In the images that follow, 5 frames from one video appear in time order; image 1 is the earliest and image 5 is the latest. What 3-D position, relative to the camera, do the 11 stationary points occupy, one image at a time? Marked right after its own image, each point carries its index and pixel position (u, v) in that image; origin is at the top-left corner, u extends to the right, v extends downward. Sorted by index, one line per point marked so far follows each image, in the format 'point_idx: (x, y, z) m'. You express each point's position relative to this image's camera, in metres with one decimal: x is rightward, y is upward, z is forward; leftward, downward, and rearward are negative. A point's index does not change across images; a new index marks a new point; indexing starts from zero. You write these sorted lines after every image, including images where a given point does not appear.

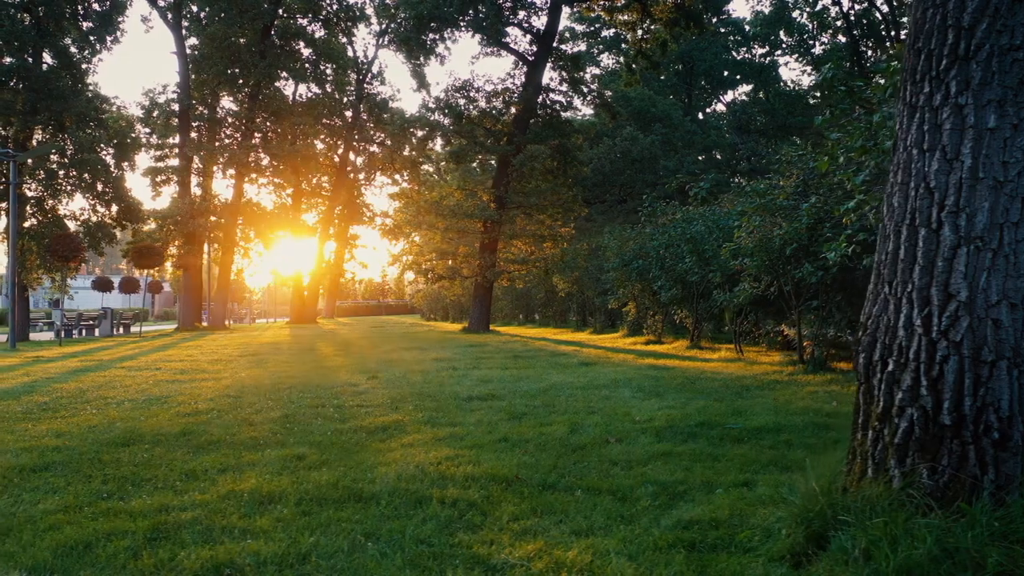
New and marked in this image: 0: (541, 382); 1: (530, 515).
0: (+0.4, -1.2, +9.1) m
1: (+0.1, -1.1, +3.4) m
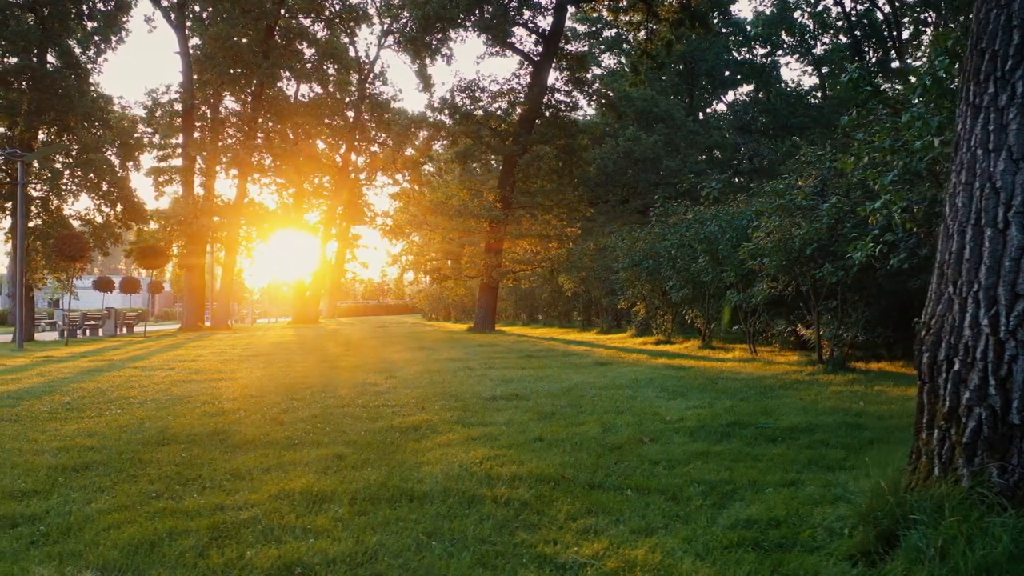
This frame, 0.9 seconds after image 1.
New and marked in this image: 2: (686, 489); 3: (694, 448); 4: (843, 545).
0: (+0.7, -1.2, +9.1) m
1: (+0.4, -1.1, +3.4) m
2: (+1.0, -1.1, +3.9) m
3: (+1.3, -1.2, +5.0) m
4: (+1.3, -1.0, +2.8) m
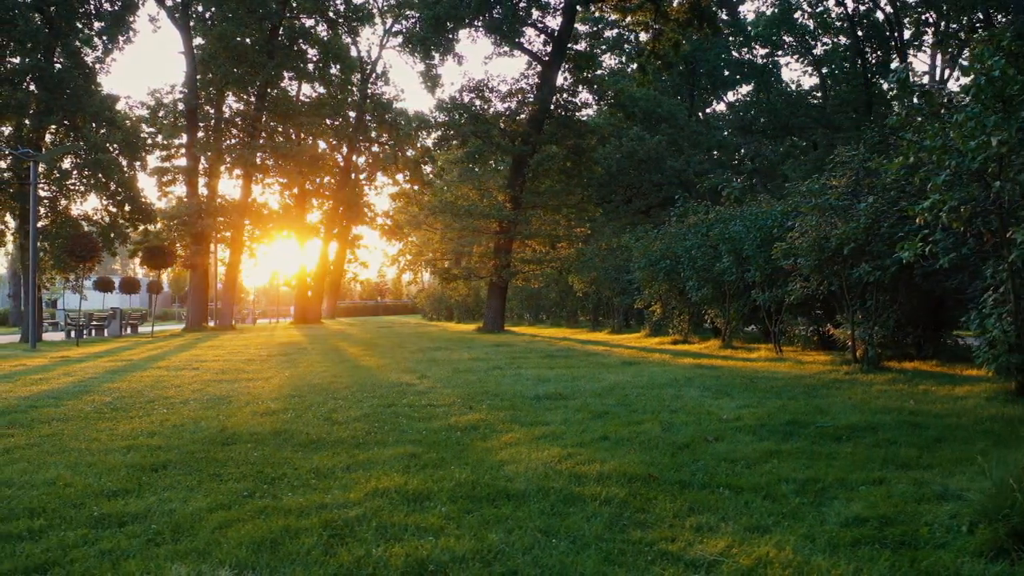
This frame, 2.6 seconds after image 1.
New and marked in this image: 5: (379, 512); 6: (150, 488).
0: (+1.1, -1.2, +9.2) m
1: (+0.9, -1.1, +3.4) m
2: (+1.5, -1.1, +3.9) m
3: (+1.8, -1.1, +5.0) m
4: (+1.8, -1.0, +2.8) m
5: (-0.6, -1.1, +3.4) m
6: (-2.1, -1.1, +4.0) m
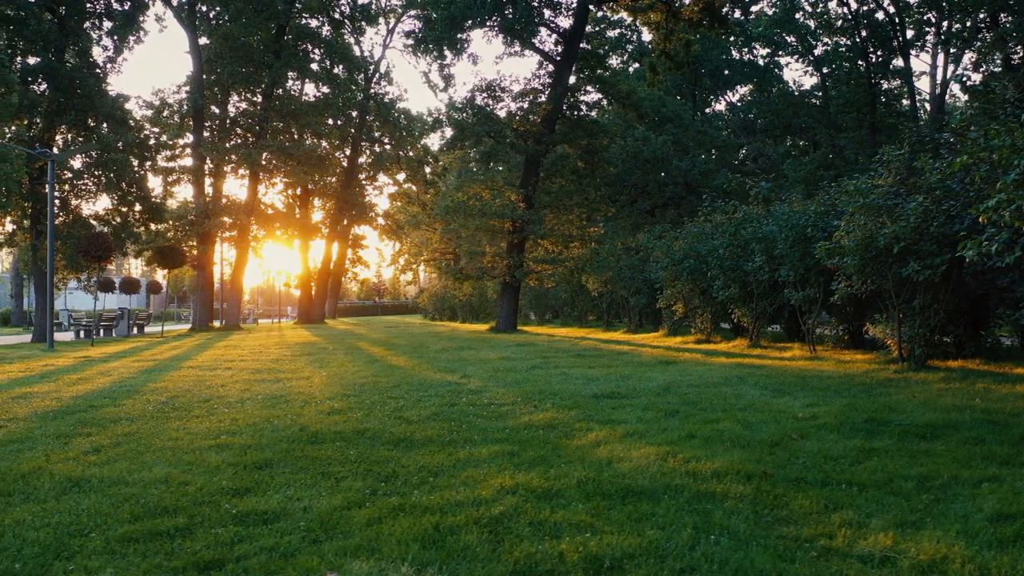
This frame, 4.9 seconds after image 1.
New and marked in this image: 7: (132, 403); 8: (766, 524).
0: (+1.8, -1.2, +9.2) m
1: (+1.6, -1.1, +3.4) m
2: (+2.2, -1.1, +3.9) m
3: (+2.5, -1.1, +5.1) m
4: (+2.5, -1.0, +2.8) m
5: (0.0, -1.1, +3.4) m
6: (-1.4, -1.1, +4.0) m
7: (-4.5, -1.4, +8.3) m
8: (+1.2, -1.1, +3.2) m
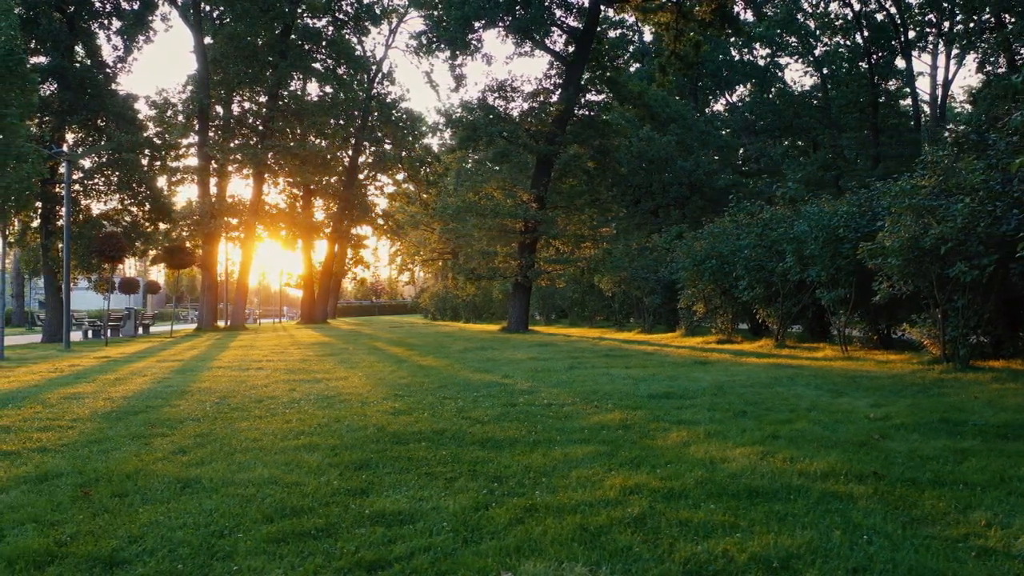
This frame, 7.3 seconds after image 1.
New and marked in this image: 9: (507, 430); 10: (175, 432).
0: (+2.5, -1.2, +9.2) m
1: (+2.2, -1.1, +3.4) m
2: (+2.8, -1.1, +3.9) m
3: (+3.1, -1.1, +5.1) m
4: (+3.2, -1.0, +2.8) m
5: (+0.7, -1.1, +3.4) m
6: (-0.7, -1.1, +4.0) m
7: (-3.9, -1.4, +8.3) m
8: (+1.8, -1.1, +3.2) m
9: (-0.1, -1.2, +5.9) m
10: (-3.0, -1.3, +6.2) m
